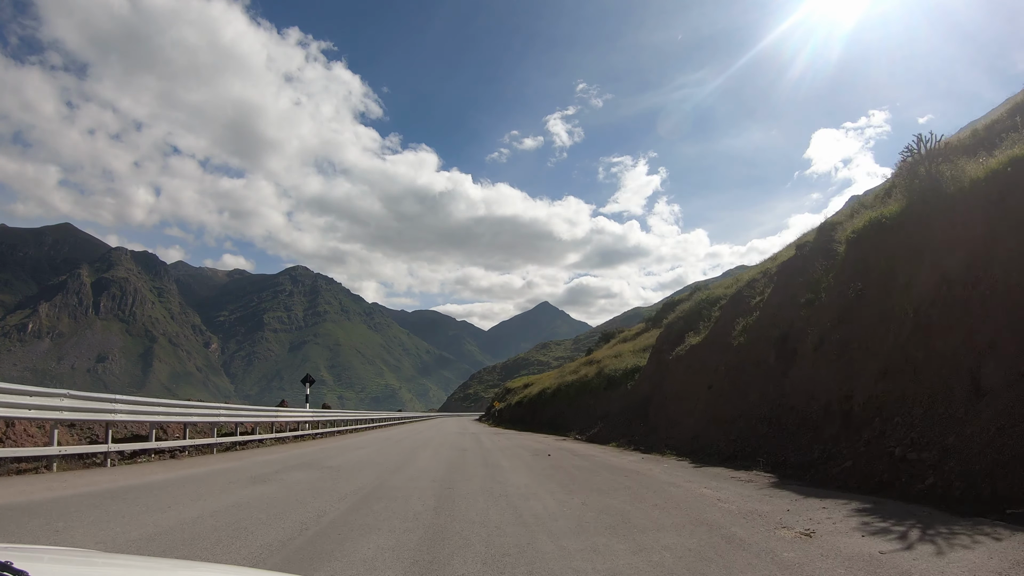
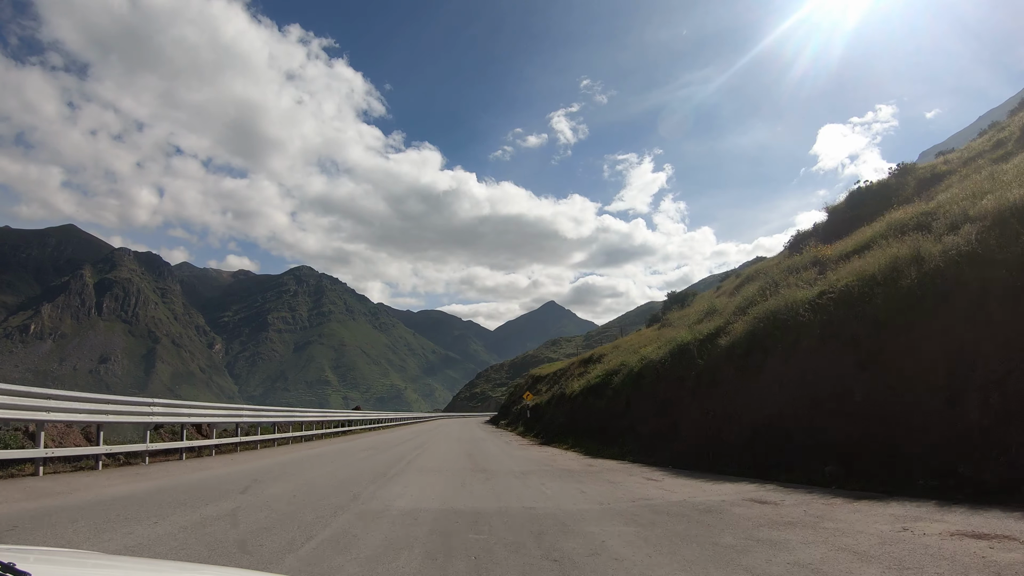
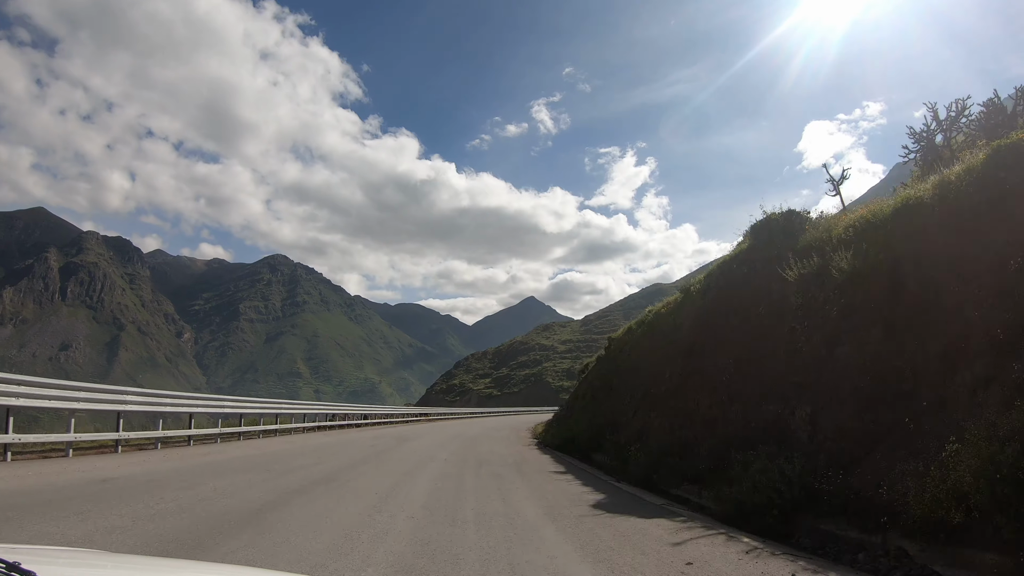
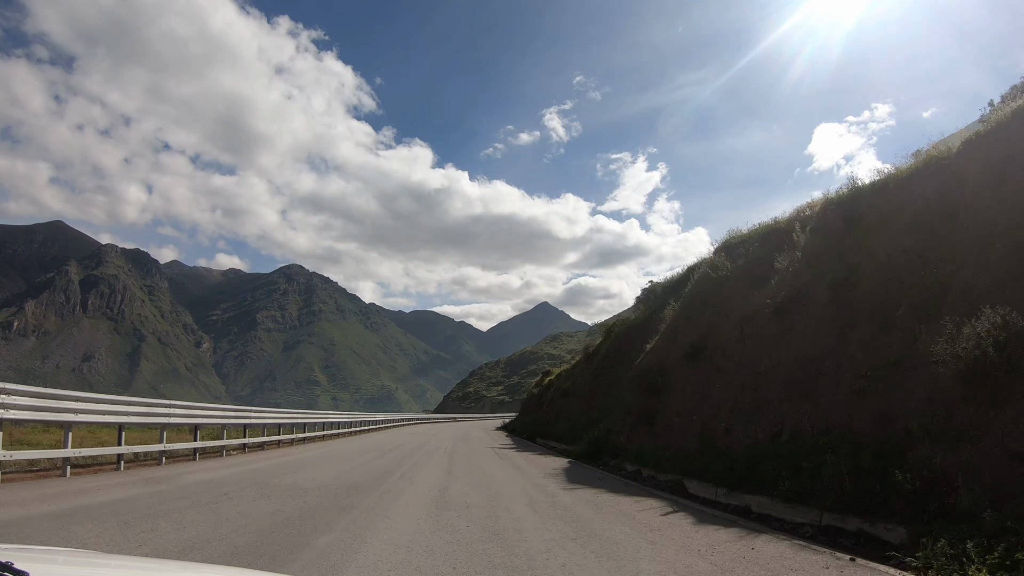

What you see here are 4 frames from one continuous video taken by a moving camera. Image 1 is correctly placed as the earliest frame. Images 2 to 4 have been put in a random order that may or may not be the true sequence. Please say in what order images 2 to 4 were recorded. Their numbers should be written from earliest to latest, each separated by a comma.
2, 4, 3
